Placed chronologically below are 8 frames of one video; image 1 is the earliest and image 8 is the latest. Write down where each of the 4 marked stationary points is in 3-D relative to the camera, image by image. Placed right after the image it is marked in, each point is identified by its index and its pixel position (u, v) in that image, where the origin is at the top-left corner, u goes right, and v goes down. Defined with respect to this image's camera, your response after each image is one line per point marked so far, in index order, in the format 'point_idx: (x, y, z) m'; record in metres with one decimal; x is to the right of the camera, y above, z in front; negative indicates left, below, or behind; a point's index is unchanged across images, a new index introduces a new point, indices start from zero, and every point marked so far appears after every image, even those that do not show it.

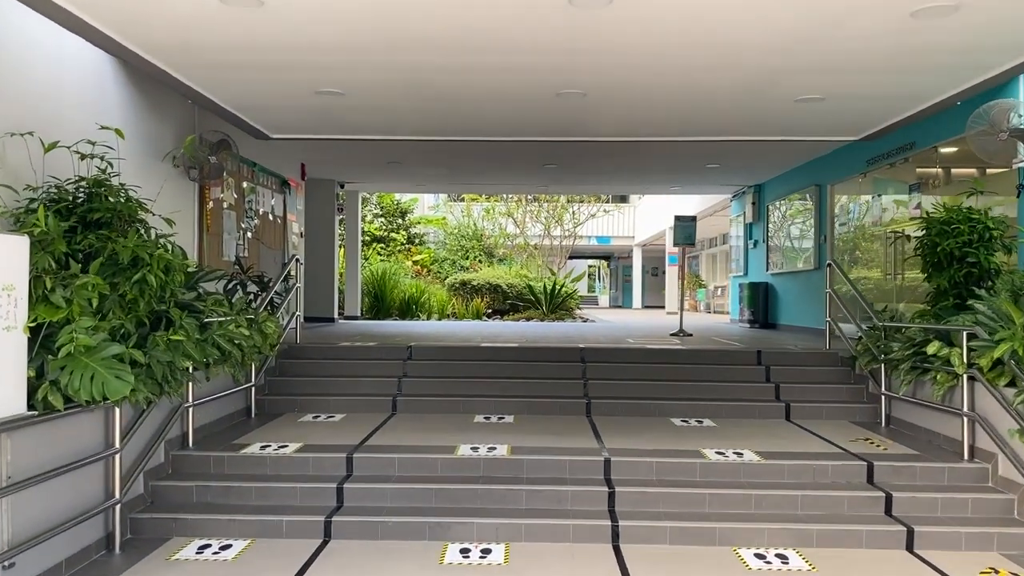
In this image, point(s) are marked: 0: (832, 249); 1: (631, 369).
0: (+3.7, +0.4, +9.2) m
1: (+1.0, -0.6, +6.4) m
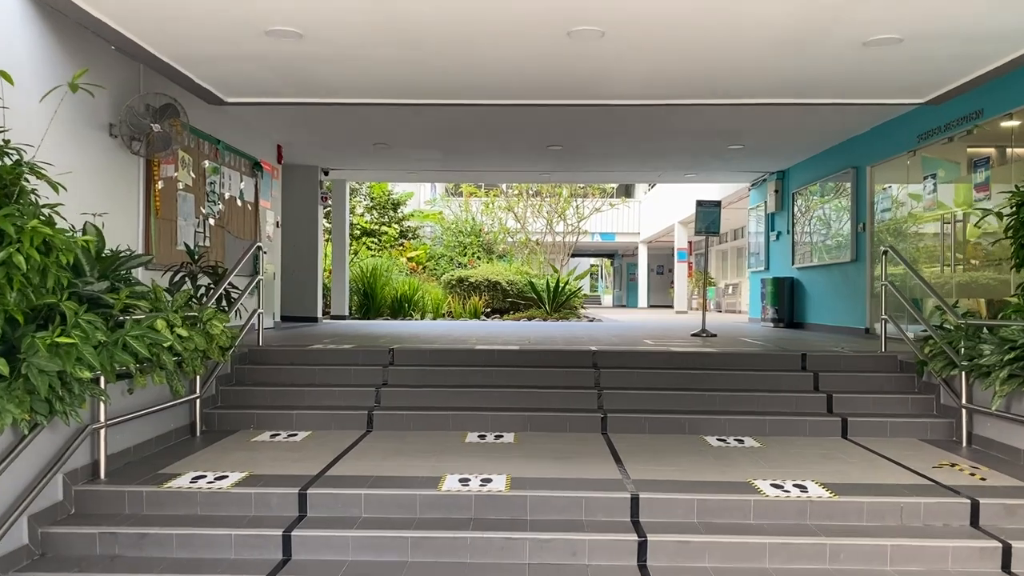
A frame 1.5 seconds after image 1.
0: (+3.7, +0.5, +8.2) m
1: (+1.0, -0.6, +5.4) m
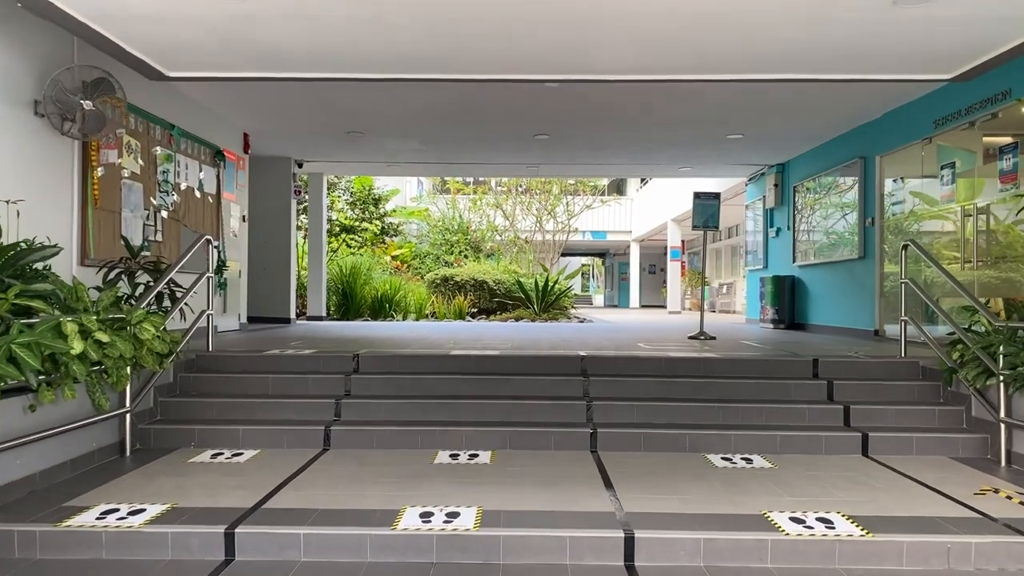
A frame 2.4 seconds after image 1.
0: (+3.5, +0.5, +7.7) m
1: (+0.8, -0.6, +4.8) m
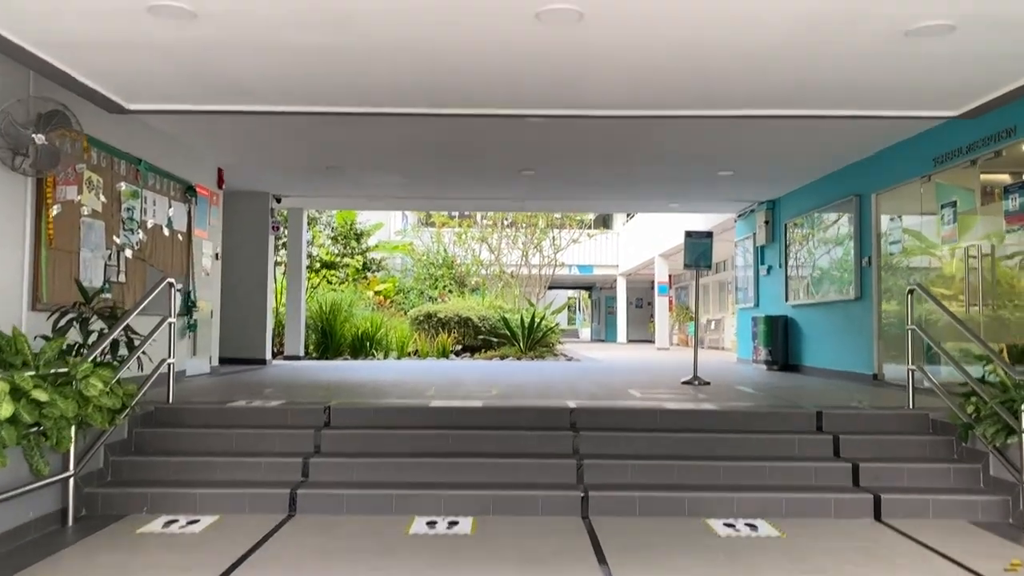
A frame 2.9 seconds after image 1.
0: (+3.4, +0.1, +7.4) m
1: (+0.7, -0.9, +4.5) m
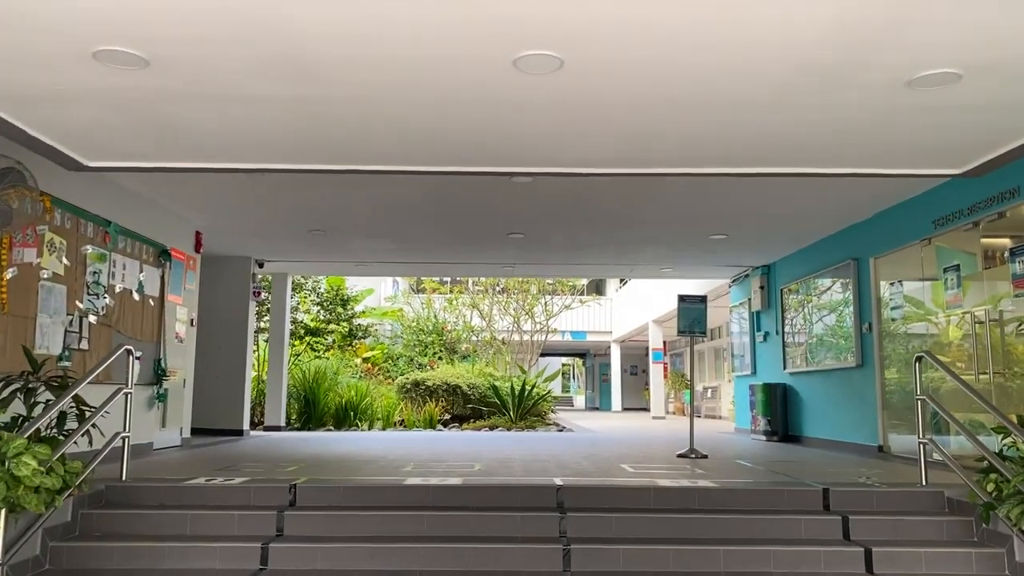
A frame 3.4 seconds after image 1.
0: (+3.3, -0.5, +7.1) m
1: (+0.6, -1.2, +4.1) m
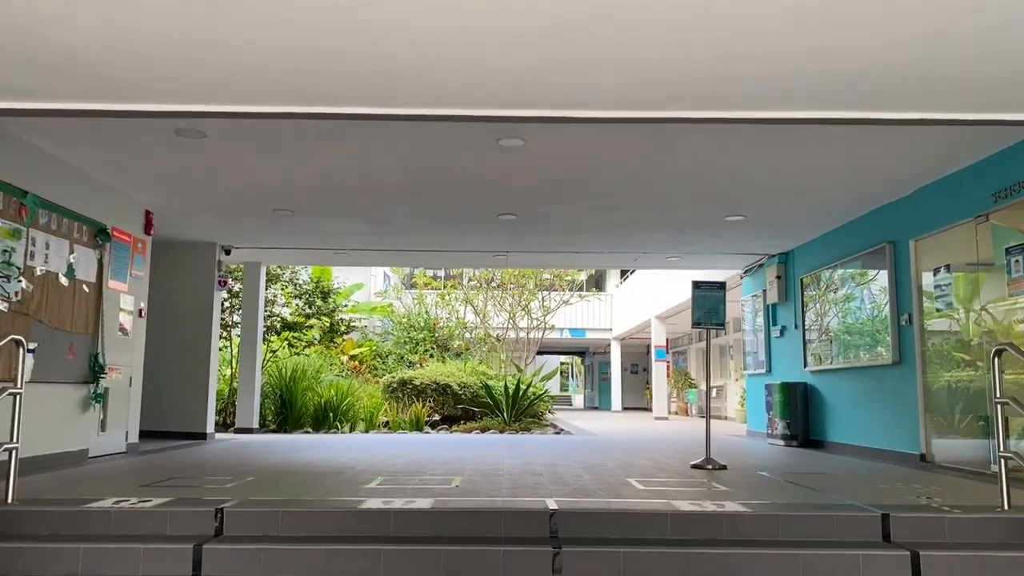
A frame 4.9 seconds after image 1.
0: (+3.2, -0.4, +6.2) m
1: (+0.6, -1.1, +3.3) m
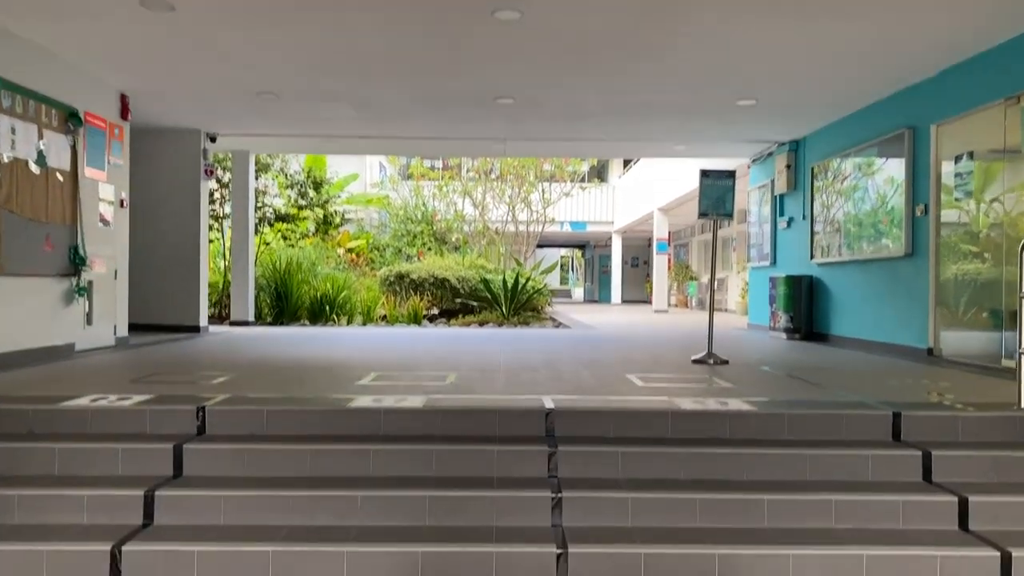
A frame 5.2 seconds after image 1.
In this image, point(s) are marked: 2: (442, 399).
0: (+3.2, +0.5, +6.0) m
1: (+0.5, -0.7, +3.1) m
2: (-0.3, -0.5, +3.7) m
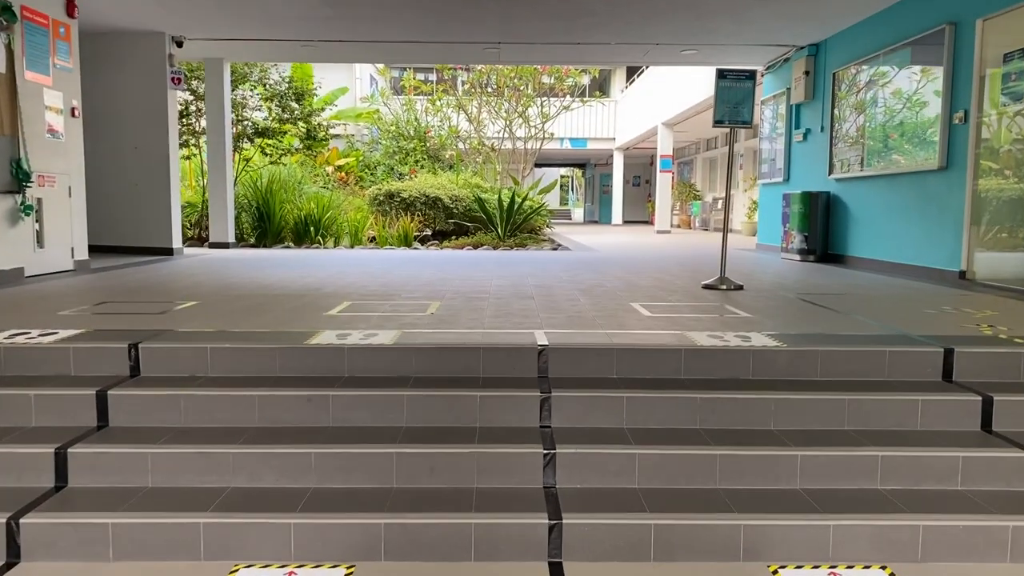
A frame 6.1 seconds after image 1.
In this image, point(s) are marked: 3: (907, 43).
0: (+3.1, +1.0, +5.4) m
1: (+0.5, -0.4, +2.6) m
2: (-0.4, -0.2, +3.2) m
3: (+3.0, +1.9, +6.1) m
